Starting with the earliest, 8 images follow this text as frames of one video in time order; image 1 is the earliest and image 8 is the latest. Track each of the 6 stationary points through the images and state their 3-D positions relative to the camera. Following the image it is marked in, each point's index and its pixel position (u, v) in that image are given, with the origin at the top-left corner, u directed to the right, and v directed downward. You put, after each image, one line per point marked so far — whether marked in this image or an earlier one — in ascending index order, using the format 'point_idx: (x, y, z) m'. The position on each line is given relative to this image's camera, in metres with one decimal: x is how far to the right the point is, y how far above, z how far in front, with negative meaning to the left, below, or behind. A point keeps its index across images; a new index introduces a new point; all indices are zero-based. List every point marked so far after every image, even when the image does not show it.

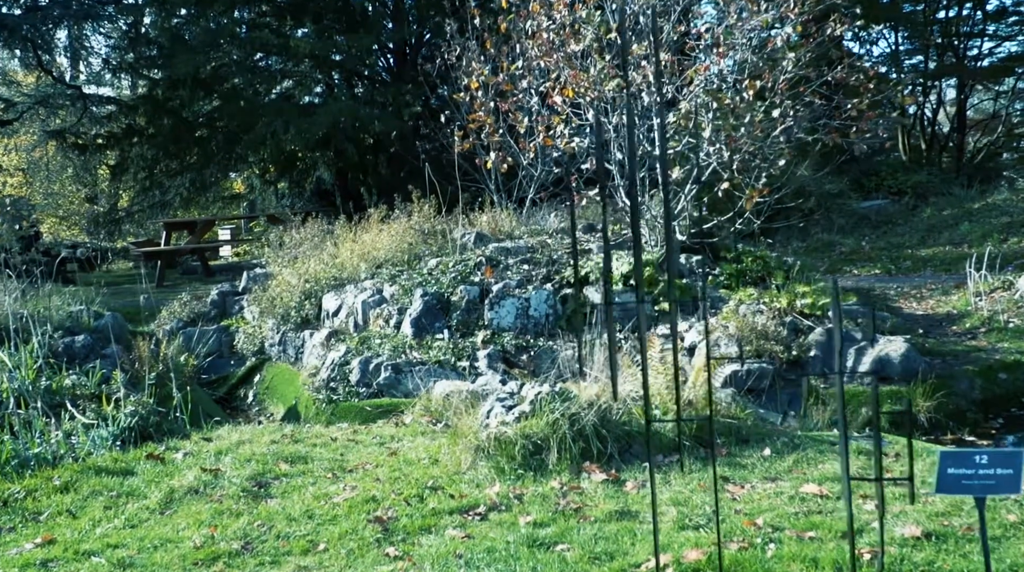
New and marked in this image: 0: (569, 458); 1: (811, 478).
0: (+0.3, -1.0, +7.0) m
1: (+1.6, -1.0, +6.8) m
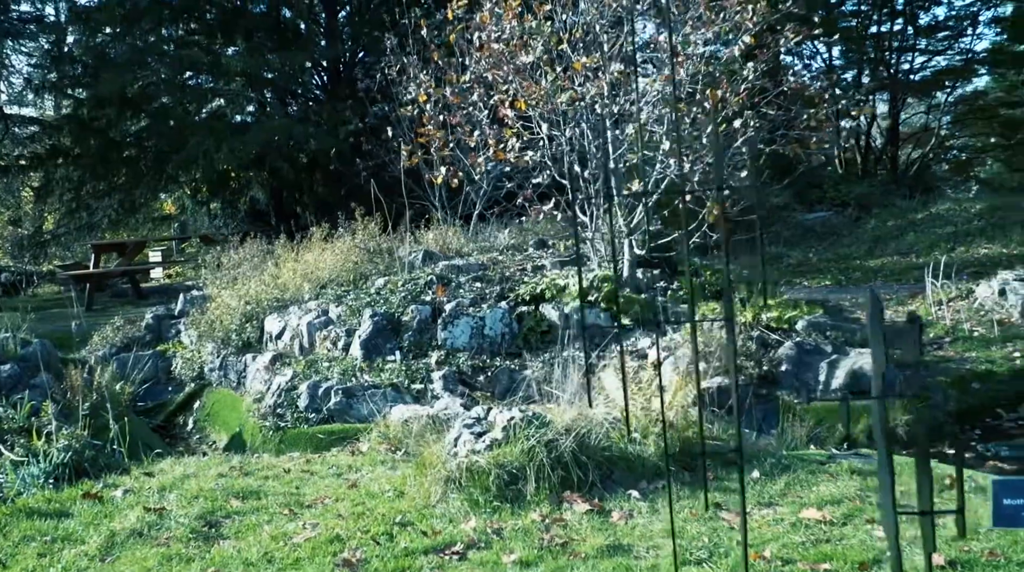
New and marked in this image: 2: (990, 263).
0: (+0.2, -1.0, +6.5) m
1: (+1.5, -1.1, +6.4) m
2: (+5.5, +0.3, +14.7) m
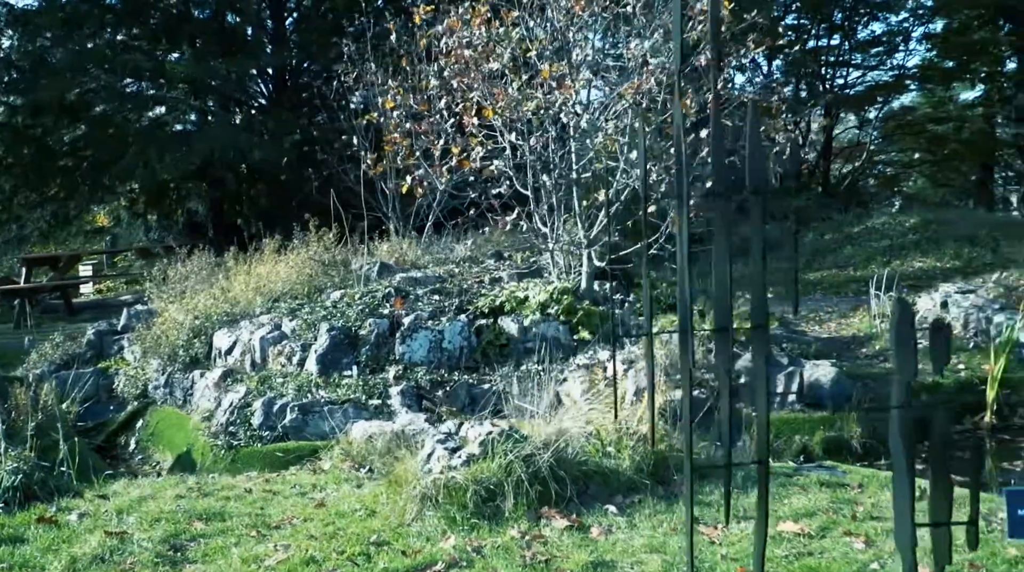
0: (+0.1, -1.1, +6.4) m
1: (+1.4, -1.1, +6.3) m
2: (+4.8, +0.1, +14.8) m
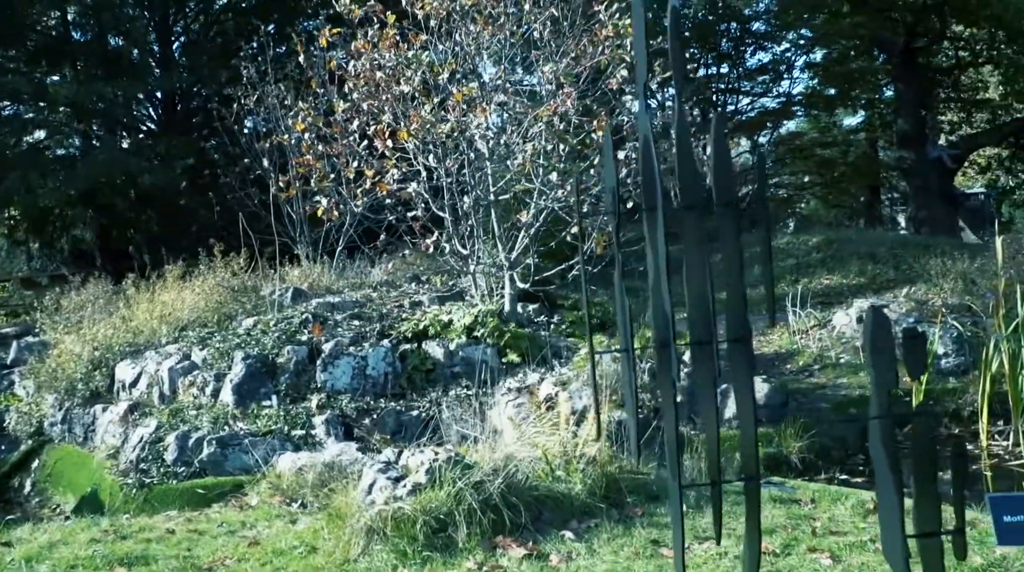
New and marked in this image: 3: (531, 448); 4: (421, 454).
0: (-0.2, -1.2, +6.1) m
1: (+1.1, -1.2, +6.1) m
2: (+3.8, -0.1, +14.9) m
3: (+0.1, -0.9, +6.8) m
4: (-0.5, -0.9, +6.8) m
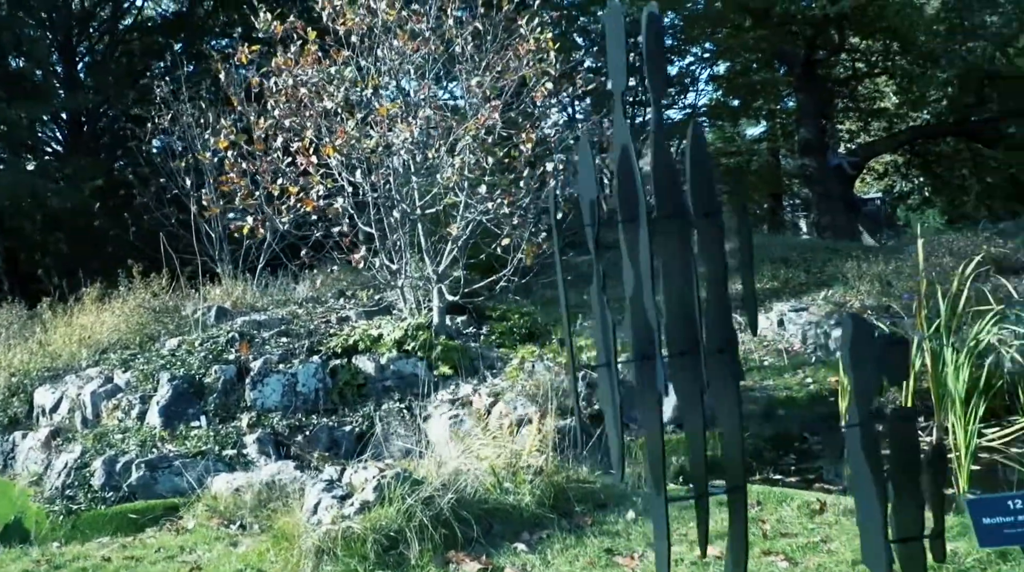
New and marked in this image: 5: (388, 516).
0: (-0.4, -1.2, +6.0) m
1: (+0.9, -1.2, +6.1) m
2: (+2.9, -0.1, +15.1) m
3: (-0.2, -0.9, +6.7) m
4: (-0.8, -1.0, +6.7) m
5: (-0.6, -1.1, +6.0) m
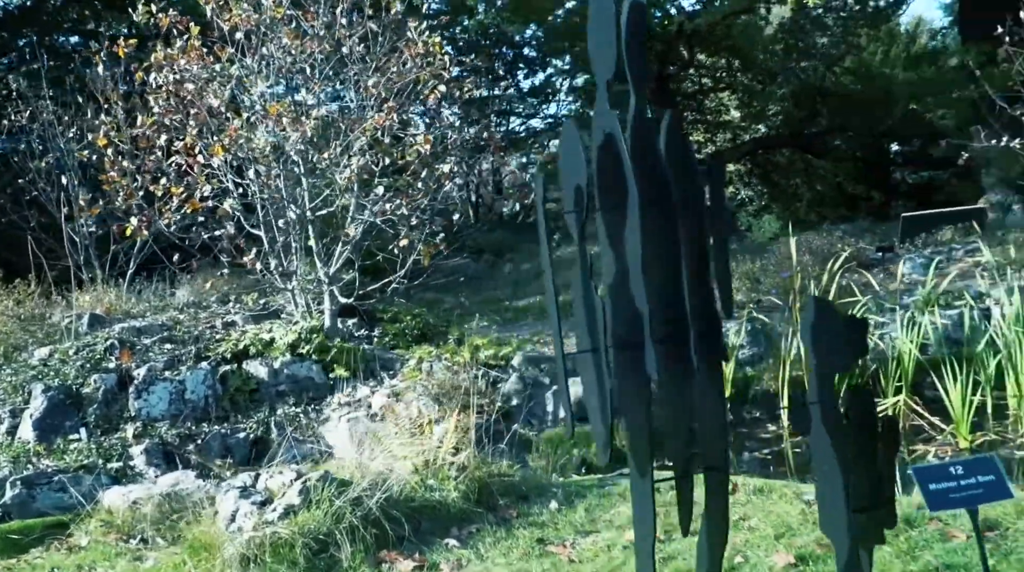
0: (-0.7, -1.2, +5.8) m
1: (+0.6, -1.2, +6.1) m
2: (+1.3, -0.1, +15.3) m
3: (-0.6, -0.9, +6.6) m
4: (-1.2, -1.0, +6.5) m
5: (-0.9, -1.1, +5.8) m
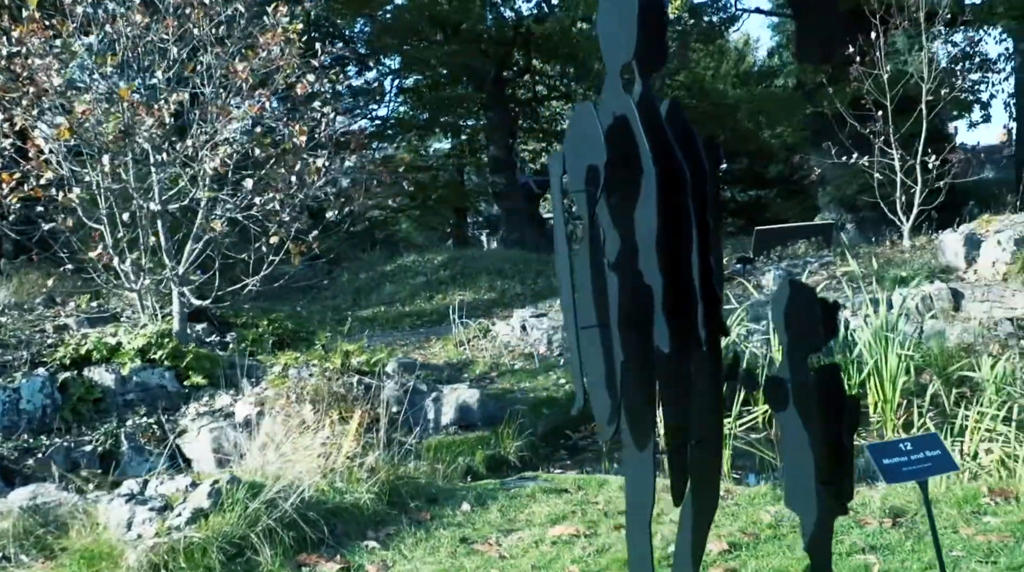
0: (-1.0, -1.2, +5.5) m
1: (+0.2, -1.2, +6.0) m
2: (-0.9, -0.4, +15.2) m
3: (-1.1, -0.9, +6.3) m
4: (-1.6, -0.9, +6.0) m
5: (-1.2, -1.0, +5.5) m
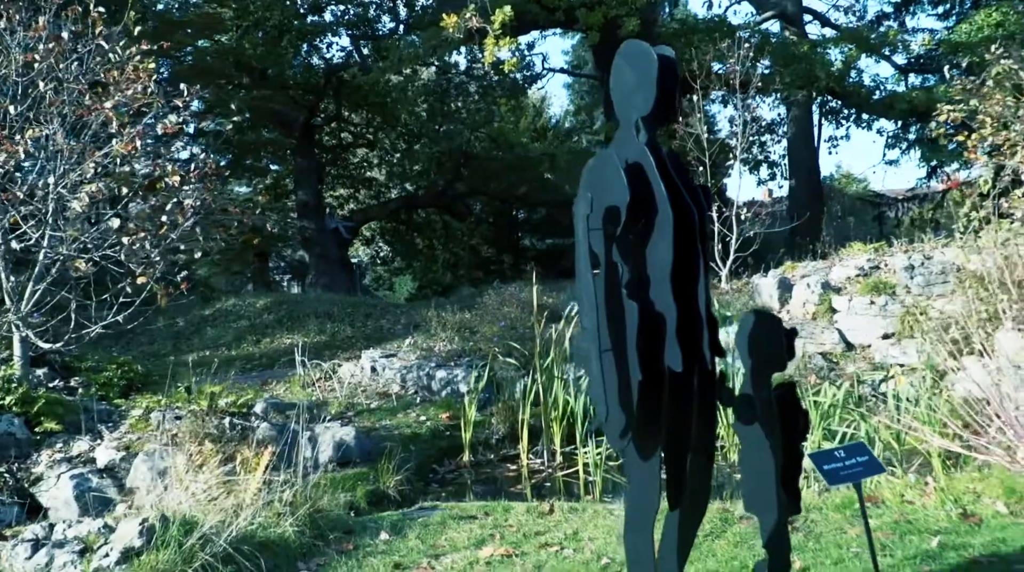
0: (-1.2, -1.3, +5.5) m
1: (-0.2, -1.3, +6.3) m
2: (-3.6, -1.0, +14.9) m
3: (-1.5, -1.1, +6.2) m
4: (-2.0, -1.1, +5.9) m
5: (-1.4, -1.2, +5.4) m
